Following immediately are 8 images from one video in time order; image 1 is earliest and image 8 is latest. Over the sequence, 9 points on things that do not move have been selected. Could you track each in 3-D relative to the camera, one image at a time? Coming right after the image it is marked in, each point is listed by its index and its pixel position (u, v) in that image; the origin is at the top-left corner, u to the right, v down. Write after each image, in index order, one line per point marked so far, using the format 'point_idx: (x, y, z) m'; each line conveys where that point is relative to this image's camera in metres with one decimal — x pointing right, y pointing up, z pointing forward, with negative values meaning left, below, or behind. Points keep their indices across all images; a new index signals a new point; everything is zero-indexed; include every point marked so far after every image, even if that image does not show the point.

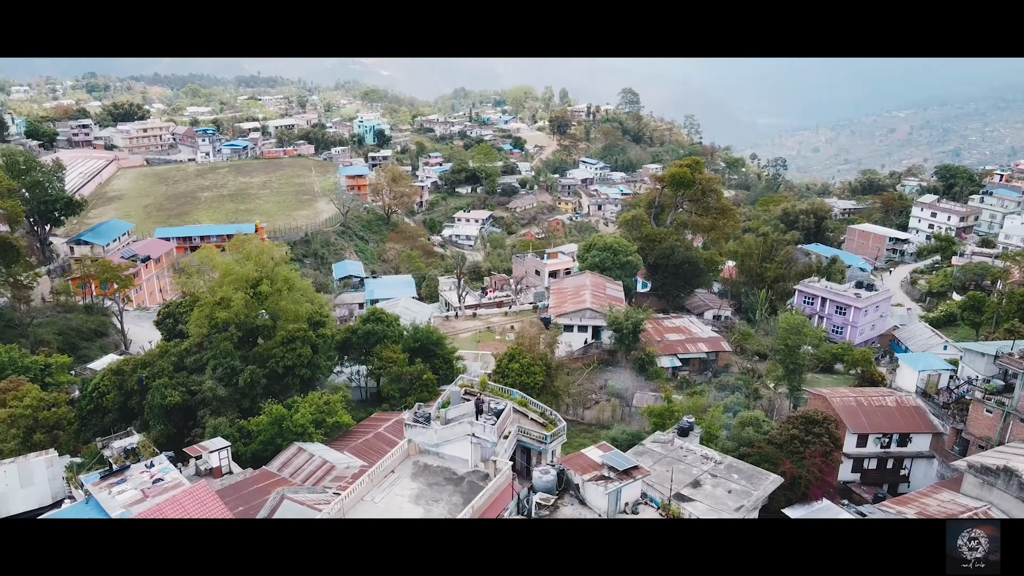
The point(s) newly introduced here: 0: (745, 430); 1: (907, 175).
0: (+1.3, -0.8, +4.4) m
1: (+8.3, +2.5, +17.9) m
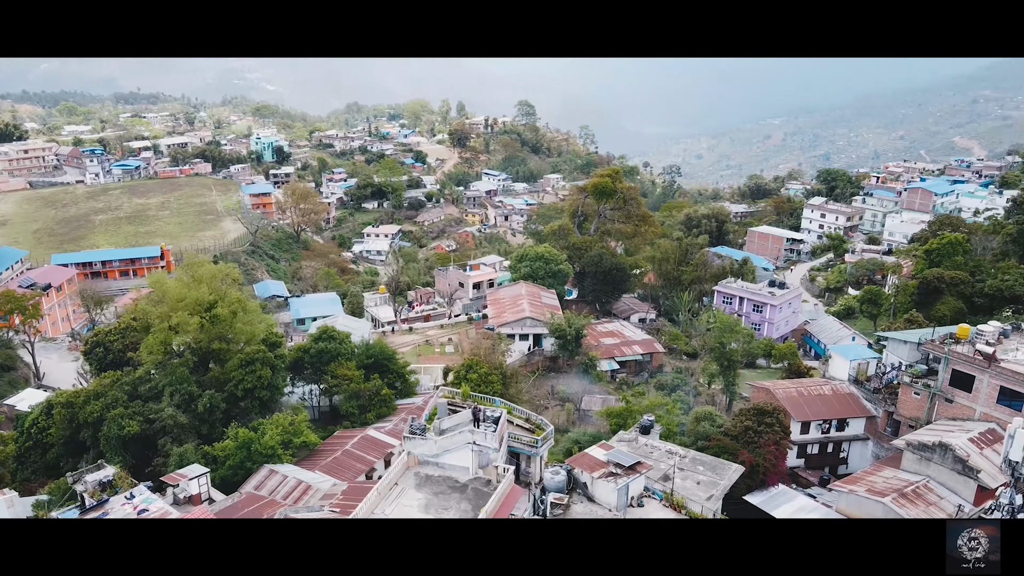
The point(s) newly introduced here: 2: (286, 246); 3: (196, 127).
0: (+1.1, -0.8, +4.7) m
1: (+6.2, +2.5, +19.0) m
2: (-3.8, +0.7, +13.9) m
3: (-7.2, +3.7, +18.7) m
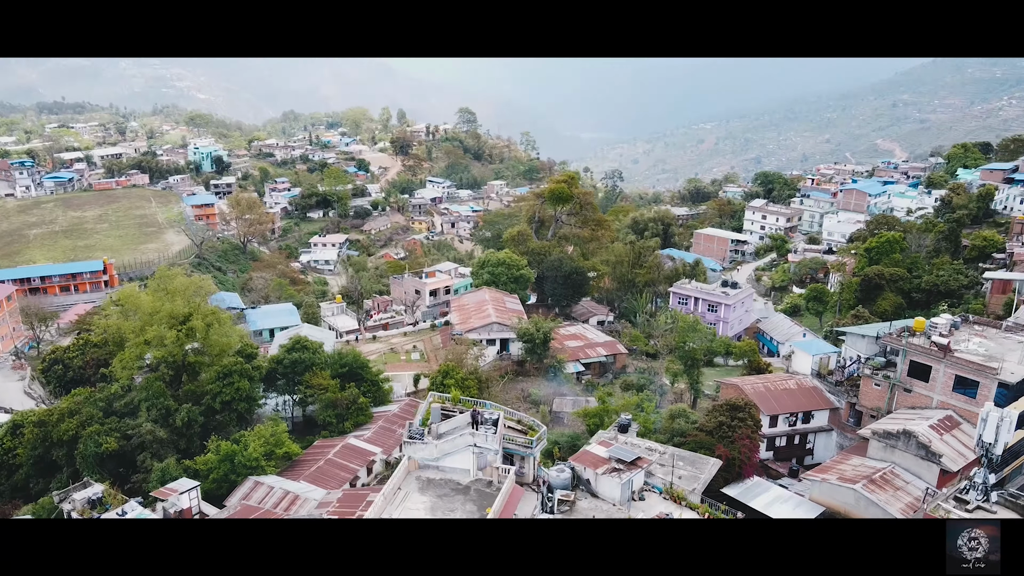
0: (+1.0, -0.8, +4.8) m
1: (+4.9, +2.5, +19.5) m
2: (-4.6, +0.5, +13.7) m
3: (-8.5, +3.4, +18.3) m
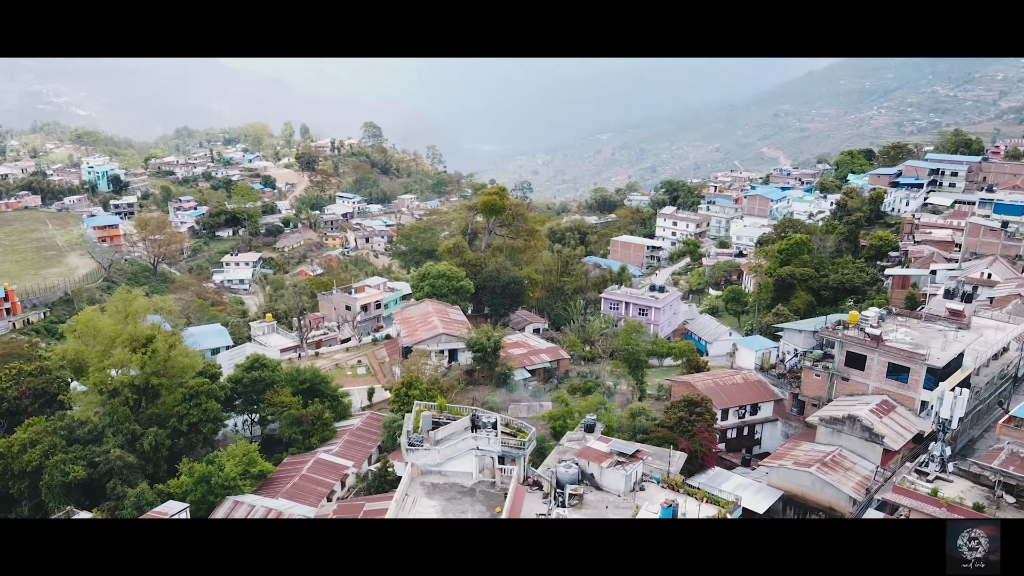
0: (+0.8, -0.8, +5.0) m
1: (+2.8, +2.3, +20.1) m
2: (-5.9, +0.1, +13.2) m
3: (-10.3, +2.8, +17.3) m
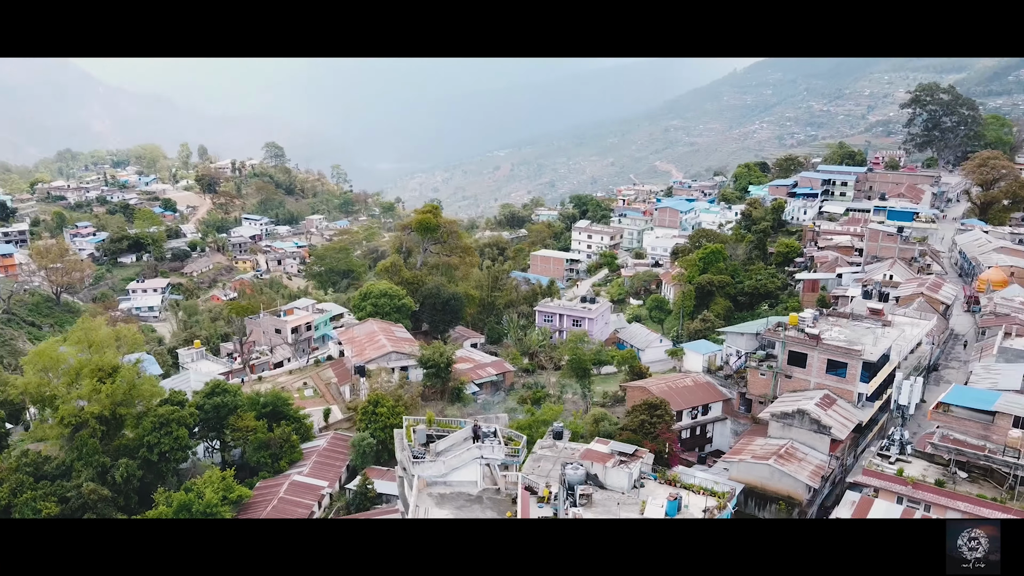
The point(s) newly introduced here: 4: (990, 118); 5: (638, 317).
0: (+0.6, -0.9, +5.2) m
1: (+0.7, +2.0, +20.5) m
2: (-7.1, -0.3, +12.5) m
3: (-12.1, +2.1, +16.1) m
4: (+9.1, +3.3, +15.9) m
5: (+1.7, -0.4, +11.0) m
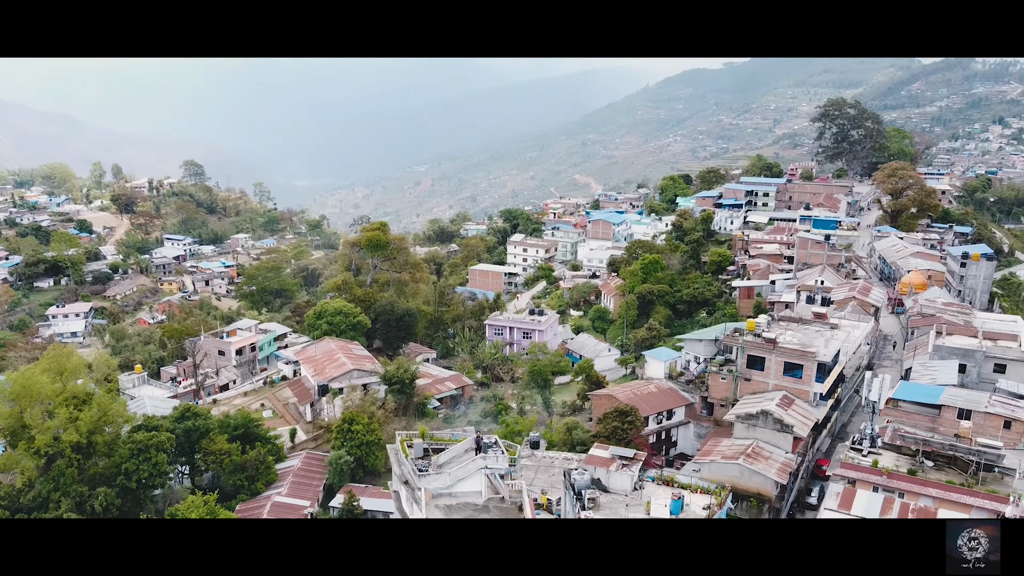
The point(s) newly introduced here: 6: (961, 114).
0: (+0.4, -0.9, +5.4) m
1: (-1.0, +1.7, +20.6) m
2: (-7.9, -0.7, +11.9) m
3: (-13.3, +1.5, +15.0) m
4: (+7.7, +3.2, +16.9) m
5: (+1.0, -0.5, +11.3) m
6: (+10.2, +4.1, +19.3) m
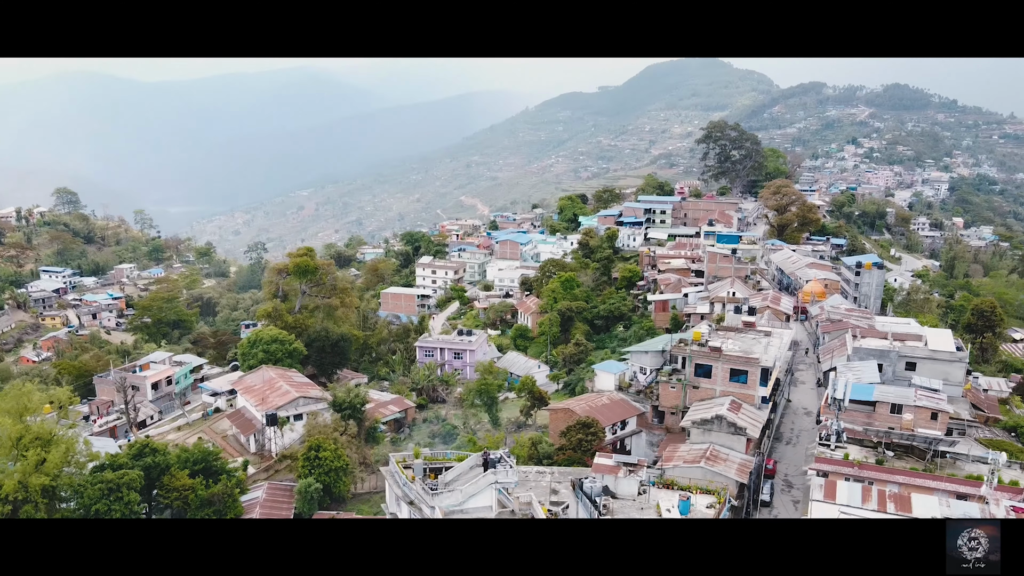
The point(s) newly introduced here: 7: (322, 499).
0: (+0.2, -1.1, +5.5) m
1: (-3.5, +1.1, +20.4) m
2: (-9.0, -1.3, +10.8) m
3: (-14.8, +0.6, +13.2) m
4: (+5.7, +3.0, +18.0) m
5: (-0.1, -0.8, +11.4) m
6: (+7.7, +3.9, +20.8) m
7: (-1.2, -1.3, +5.1) m
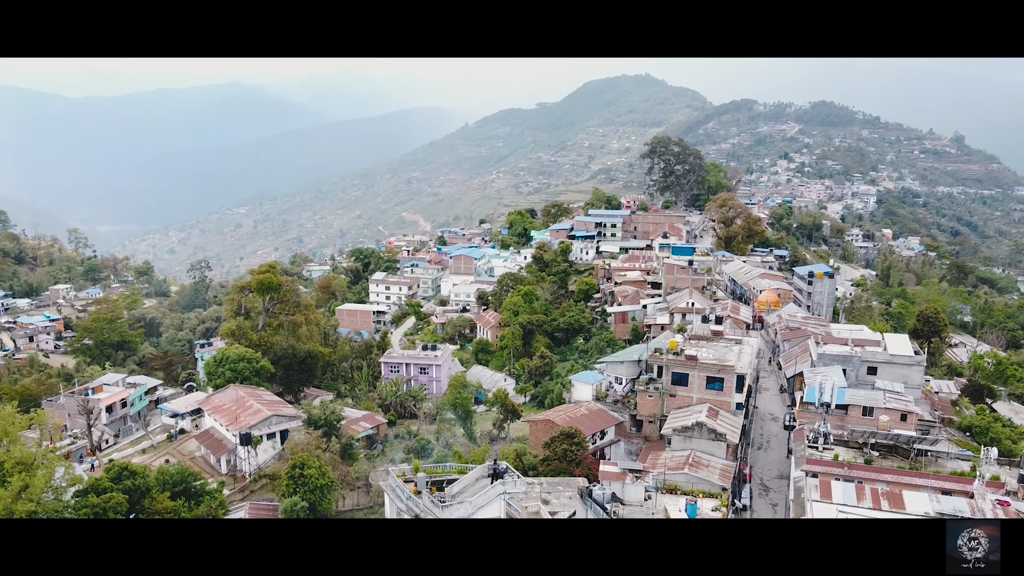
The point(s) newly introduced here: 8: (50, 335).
0: (+0.1, -1.1, +5.5) m
1: (-4.7, +0.6, +20.2) m
2: (-9.4, -1.6, +10.1) m
3: (-15.5, +0.2, +12.1) m
4: (+4.6, +2.7, +18.4) m
5: (-0.7, -1.0, +11.4) m
6: (+6.4, +3.6, +21.4) m
7: (-1.2, -1.4, +5.0) m
8: (-8.8, -0.9, +15.8) m
